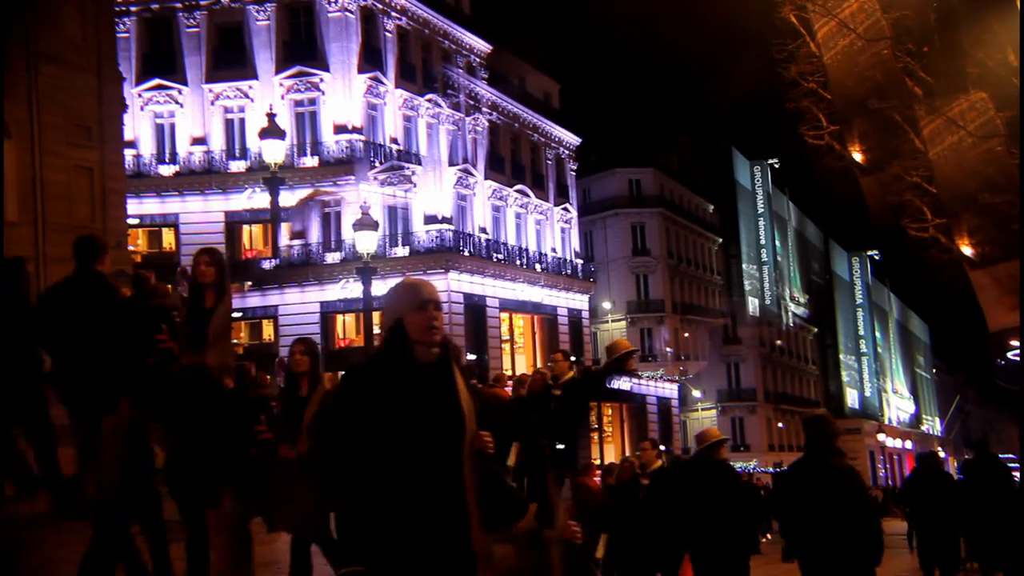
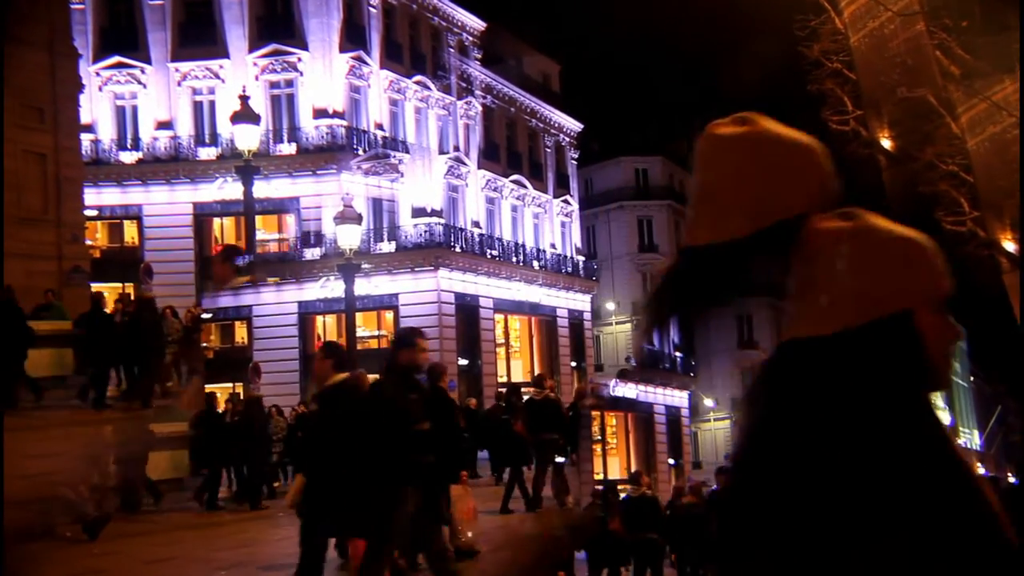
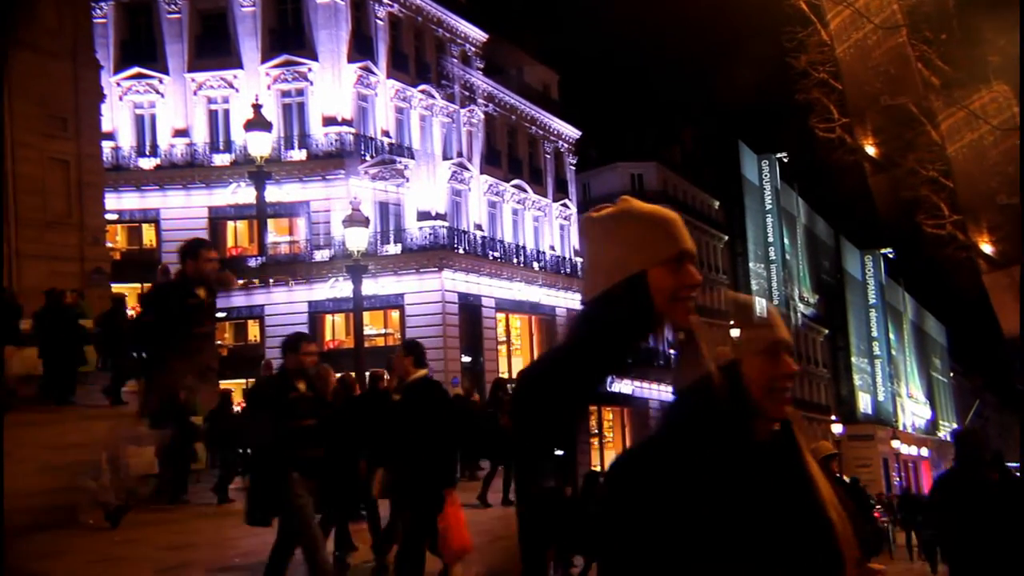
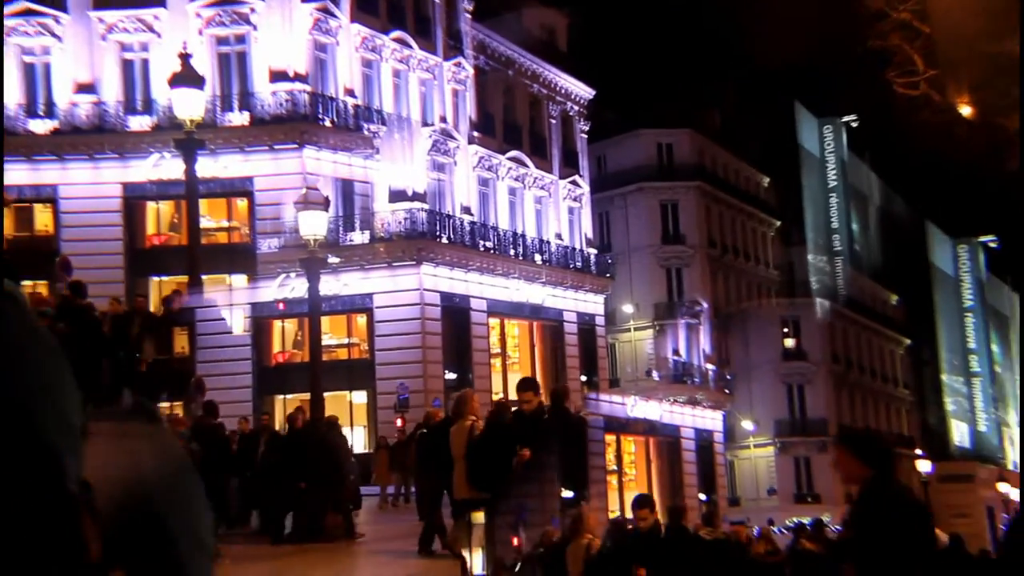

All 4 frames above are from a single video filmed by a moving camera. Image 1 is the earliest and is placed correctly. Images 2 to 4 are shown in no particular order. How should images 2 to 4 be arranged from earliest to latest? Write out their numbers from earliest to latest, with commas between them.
3, 2, 4
